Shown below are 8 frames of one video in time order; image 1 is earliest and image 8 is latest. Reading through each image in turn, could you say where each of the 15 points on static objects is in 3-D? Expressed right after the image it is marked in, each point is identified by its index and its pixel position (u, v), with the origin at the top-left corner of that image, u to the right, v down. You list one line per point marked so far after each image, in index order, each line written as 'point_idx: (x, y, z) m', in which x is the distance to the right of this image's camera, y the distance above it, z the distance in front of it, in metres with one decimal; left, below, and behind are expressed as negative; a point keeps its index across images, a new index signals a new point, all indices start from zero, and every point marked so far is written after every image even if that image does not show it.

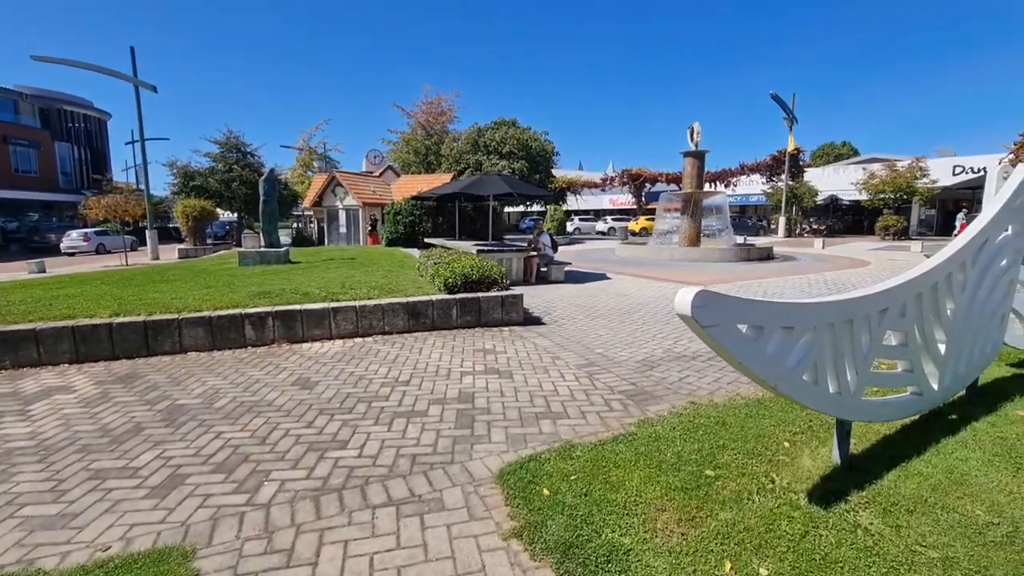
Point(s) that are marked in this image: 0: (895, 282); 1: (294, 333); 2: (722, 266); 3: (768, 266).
0: (+2.5, 0.0, +3.2) m
1: (-2.9, -0.6, +6.6) m
2: (+6.7, +0.7, +15.7) m
3: (+8.2, +0.7, +15.7) m
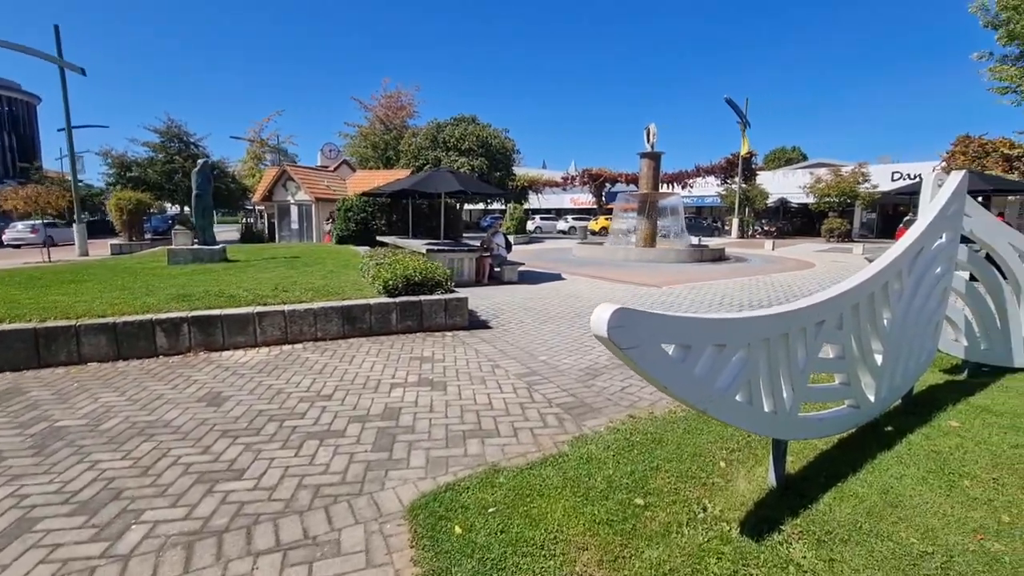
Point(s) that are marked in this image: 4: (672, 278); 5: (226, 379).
0: (+2.0, 0.0, +3.1) m
1: (-3.7, -0.6, +6.0) m
2: (+5.3, +0.7, +15.9) m
3: (+6.8, +0.7, +16.0) m
4: (+4.3, +0.3, +13.1) m
5: (-2.9, -0.9, +5.0) m
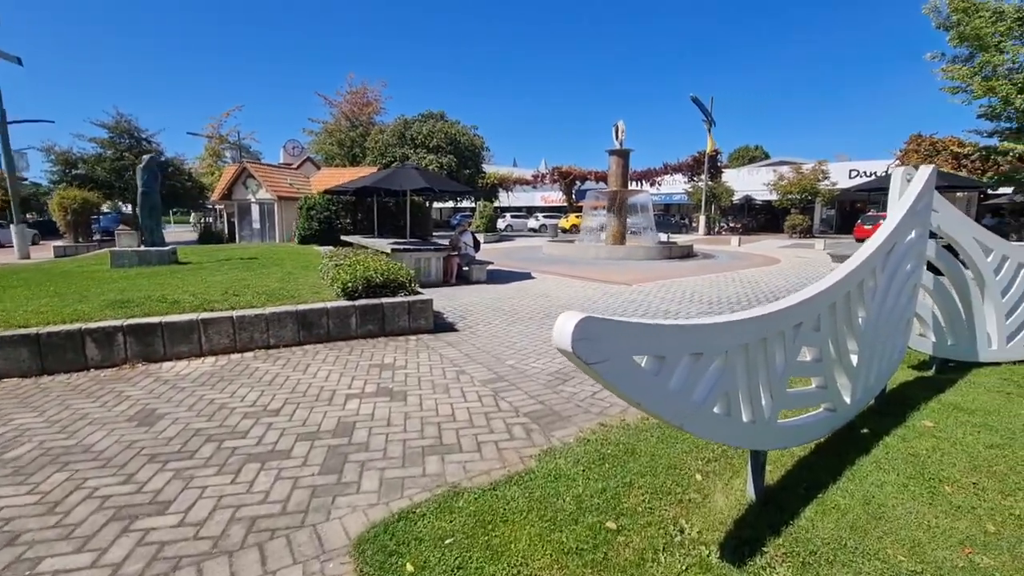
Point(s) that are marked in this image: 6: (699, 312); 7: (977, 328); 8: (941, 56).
0: (+1.8, 0.0, +2.9) m
1: (-4.1, -0.7, +5.5) m
2: (+4.3, +0.8, +15.8) m
3: (+5.8, +0.8, +16.0) m
4: (+3.5, +0.3, +13.1) m
5: (-3.3, -1.0, +4.6) m
6: (+3.1, -0.4, +8.2) m
7: (+4.7, -0.4, +5.0) m
8: (+13.8, +7.4, +15.8) m
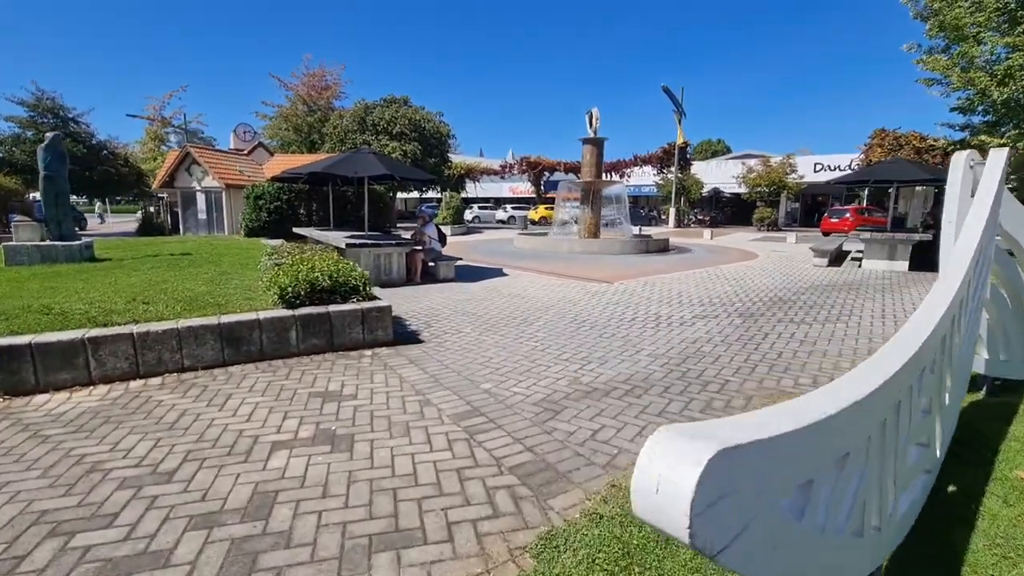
0: (+1.7, -0.1, +2.0) m
1: (-4.3, -0.8, +4.2) m
2: (+3.4, +0.9, +15.1) m
3: (+4.8, +0.9, +15.4) m
4: (+2.7, +0.4, +12.3) m
5: (-3.4, -1.1, +3.4) m
6: (+2.7, -0.4, +7.4) m
7: (+4.5, -0.5, +4.3) m
8: (+12.8, +7.6, +15.5) m
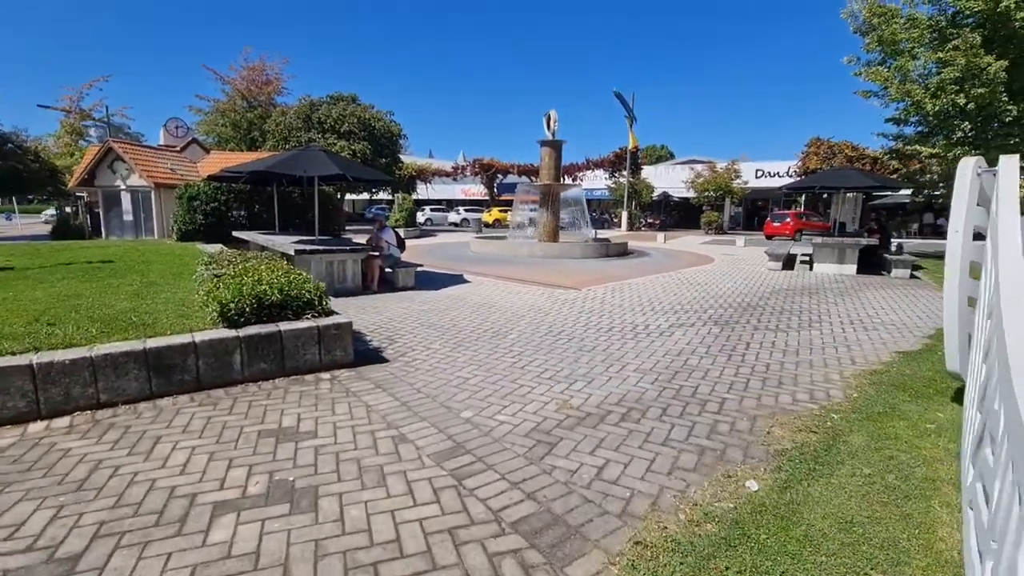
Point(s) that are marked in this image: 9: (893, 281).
0: (+1.8, -0.2, +1.7) m
1: (-4.3, -1.0, +3.3) m
2: (+2.2, +0.8, +14.9) m
3: (+3.6, +0.8, +15.3) m
4: (+1.8, +0.3, +12.0) m
5: (-3.4, -1.3, +2.5) m
6: (+2.3, -0.5, +7.1) m
7: (+4.4, -0.6, +4.3) m
8: (+11.5, +7.6, +16.3) m
9: (+9.0, +0.2, +11.6) m
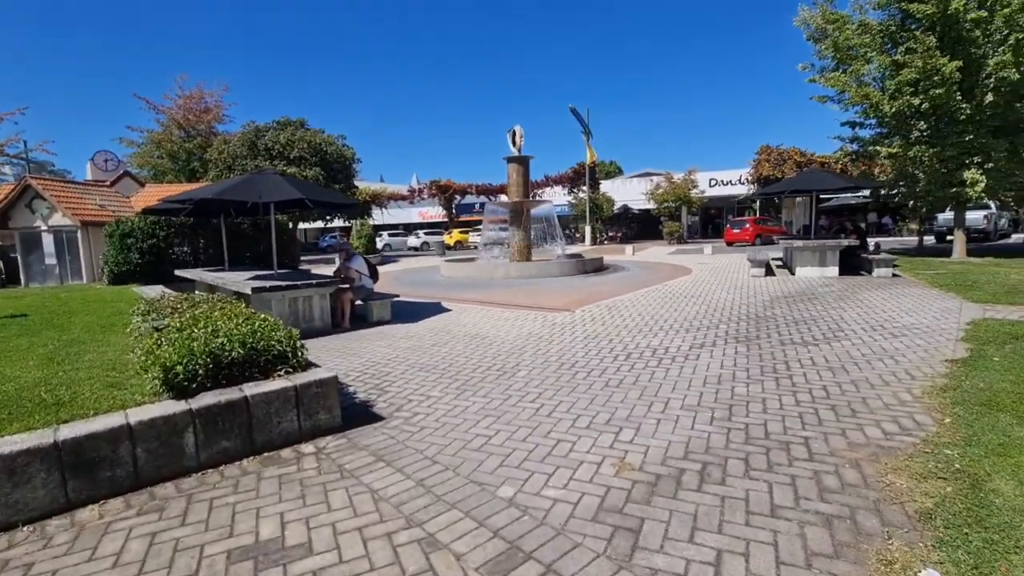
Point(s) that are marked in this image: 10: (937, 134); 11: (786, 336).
0: (+2.3, -0.3, +1.0) m
1: (-3.9, -1.4, +2.1) m
2: (+1.5, +0.2, +14.2) m
3: (+2.9, +0.3, +14.7) m
4: (+1.4, -0.2, +11.3) m
5: (-2.9, -1.6, +1.3) m
6: (+2.3, -0.8, +6.4) m
7: (+4.7, -0.5, +3.8) m
8: (+10.2, +7.5, +16.6) m
9: (+8.6, +0.2, +11.5) m
10: (+12.3, +4.5, +14.2) m
11: (+3.8, -0.7, +6.8) m
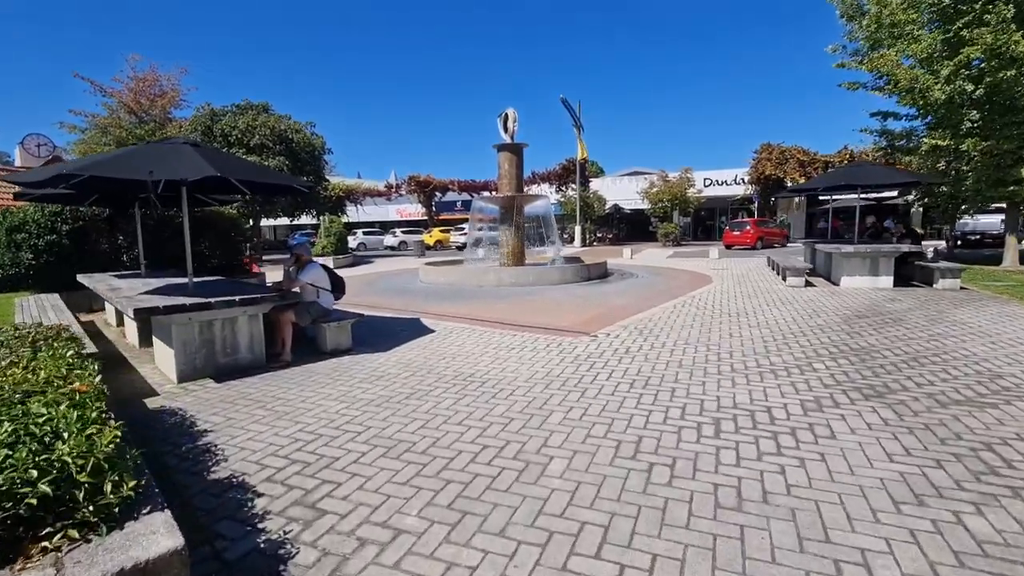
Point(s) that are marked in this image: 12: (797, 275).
0: (+2.7, -0.5, -1.2) m
1: (-3.6, -1.6, -0.4) m
2: (+1.3, -0.1, +12.0) m
3: (+2.7, 0.0, +12.6) m
4: (+1.4, -0.5, +9.0) m
5: (-2.5, -1.9, -1.1) m
6: (+2.5, -1.0, +4.3) m
7: (+4.9, -0.8, +1.7) m
8: (+9.9, +7.2, +14.7) m
9: (+8.6, -0.1, +9.5) m
10: (+12.2, +4.1, +12.4) m
11: (+4.0, -0.9, +4.7) m
12: (+6.7, +0.3, +11.5) m
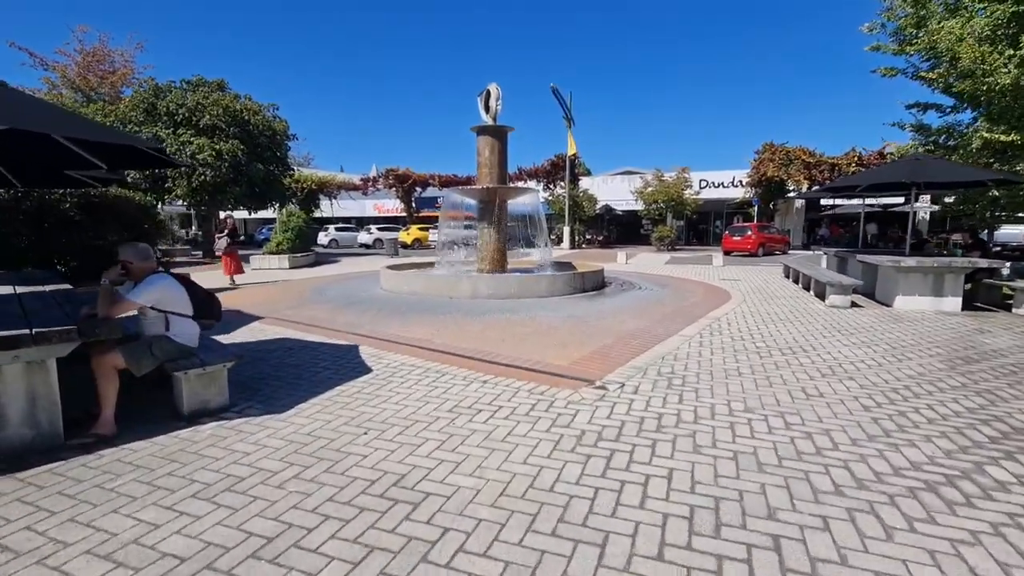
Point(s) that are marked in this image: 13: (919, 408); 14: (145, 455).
0: (+2.6, -0.8, -3.4) m
1: (-3.7, -1.8, -2.9) m
2: (+0.9, -0.3, +9.6) m
3: (+2.2, -0.3, +10.3) m
4: (+1.0, -0.7, +6.7) m
5: (-2.6, -2.1, -3.5) m
6: (+2.3, -1.3, +2.0) m
7: (+4.8, -1.2, -0.5) m
8: (+9.5, +6.7, +12.7) m
9: (+8.2, -0.6, +7.4) m
10: (+11.8, +3.6, +10.4) m
11: (+3.7, -1.3, +2.5) m
12: (+6.3, -0.1, +9.4) m
13: (+3.5, -1.0, +4.3) m
14: (-2.6, -1.2, +3.4) m
